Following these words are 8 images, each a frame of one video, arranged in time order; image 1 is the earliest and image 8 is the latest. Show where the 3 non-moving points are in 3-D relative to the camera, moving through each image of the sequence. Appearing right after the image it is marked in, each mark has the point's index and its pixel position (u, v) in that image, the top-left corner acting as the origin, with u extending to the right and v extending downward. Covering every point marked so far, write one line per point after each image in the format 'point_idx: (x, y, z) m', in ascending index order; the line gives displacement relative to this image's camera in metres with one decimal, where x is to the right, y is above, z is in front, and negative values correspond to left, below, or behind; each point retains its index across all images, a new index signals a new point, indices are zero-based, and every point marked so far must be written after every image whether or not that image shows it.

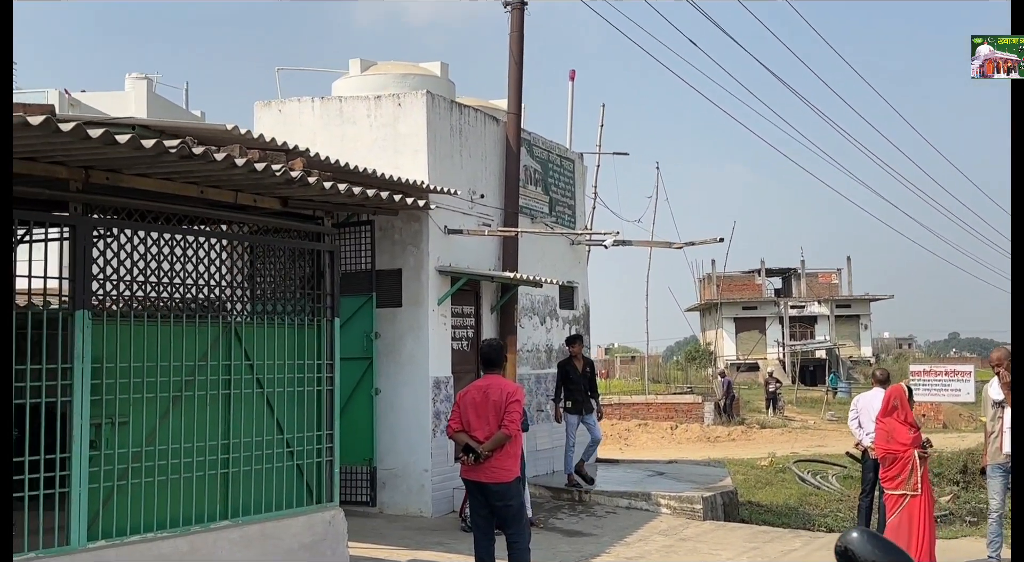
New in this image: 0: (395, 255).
0: (-1.0, +0.2, +9.9) m
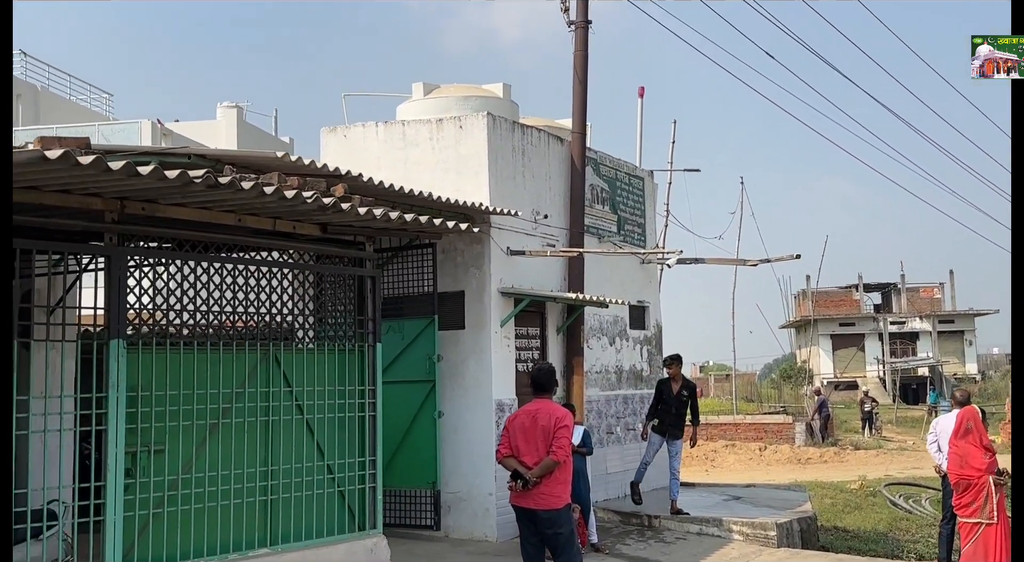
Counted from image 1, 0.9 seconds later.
0: (-0.5, 0.0, +9.8) m
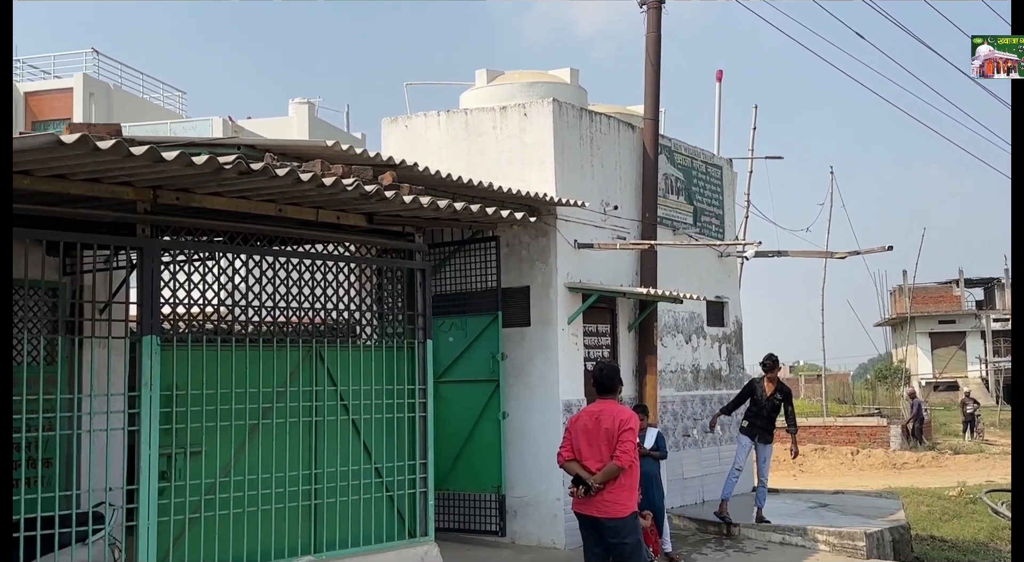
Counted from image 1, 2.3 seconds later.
0: (+0.1, +0.1, +9.4) m
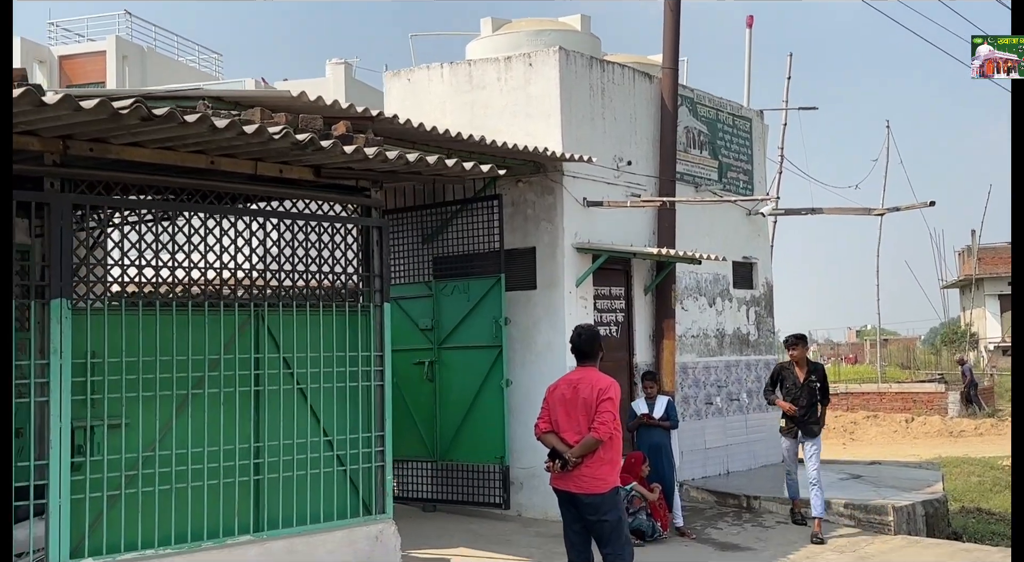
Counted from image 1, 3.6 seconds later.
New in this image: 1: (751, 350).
0: (+0.1, +0.4, +8.9) m
1: (+2.3, -0.7, +10.8) m
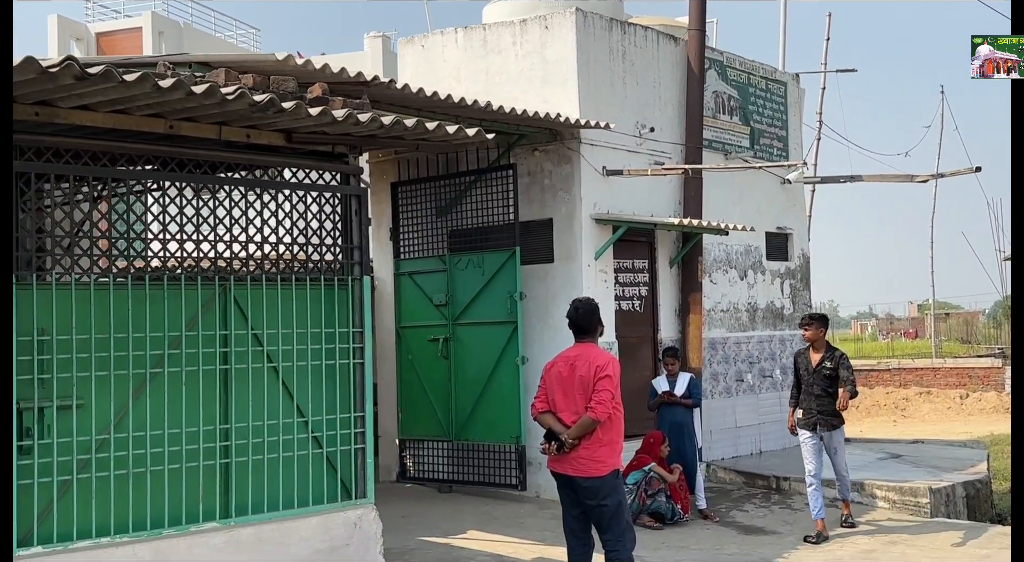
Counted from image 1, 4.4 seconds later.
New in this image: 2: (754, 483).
0: (+0.3, +0.6, +8.6) m
1: (+2.5, -0.4, +10.3) m
2: (+1.9, -1.6, +8.9) m
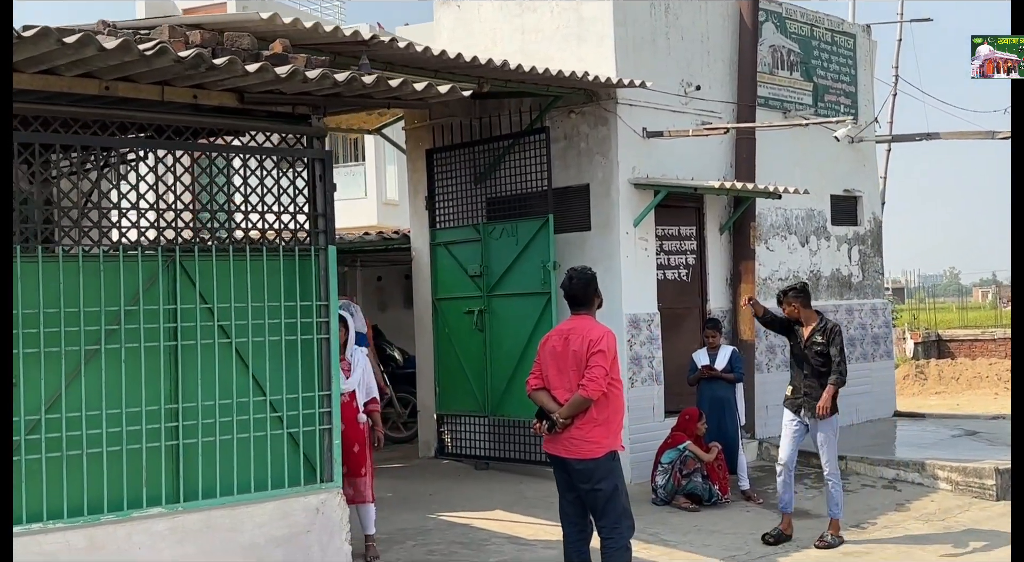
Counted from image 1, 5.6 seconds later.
0: (+0.5, +0.8, +8.2) m
1: (+3.0, -0.1, +9.7) m
2: (+2.2, -1.4, +8.3) m
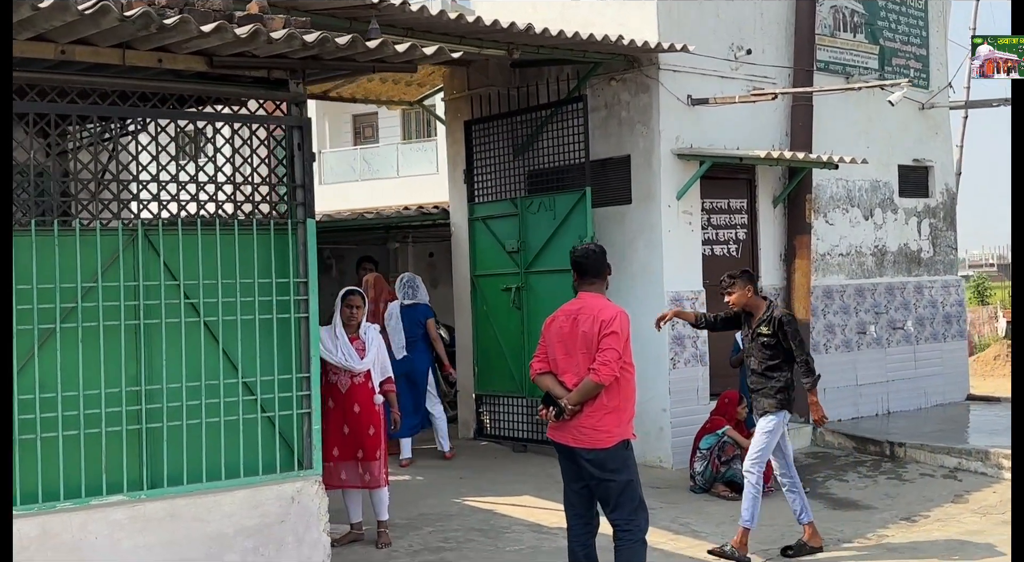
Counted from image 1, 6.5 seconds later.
0: (+0.8, +1.0, +7.8) m
1: (+3.3, +0.1, +9.1) m
2: (+2.5, -1.2, +7.9) m
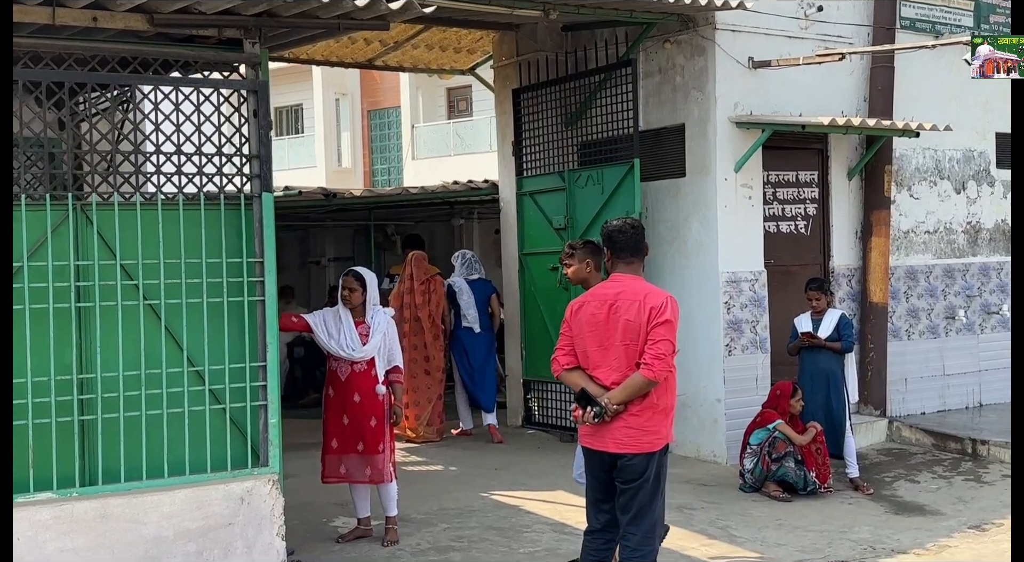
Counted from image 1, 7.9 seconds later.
0: (+1.0, +1.1, +7.2) m
1: (+3.8, +0.2, +8.2) m
2: (+2.8, -1.1, +7.1) m
